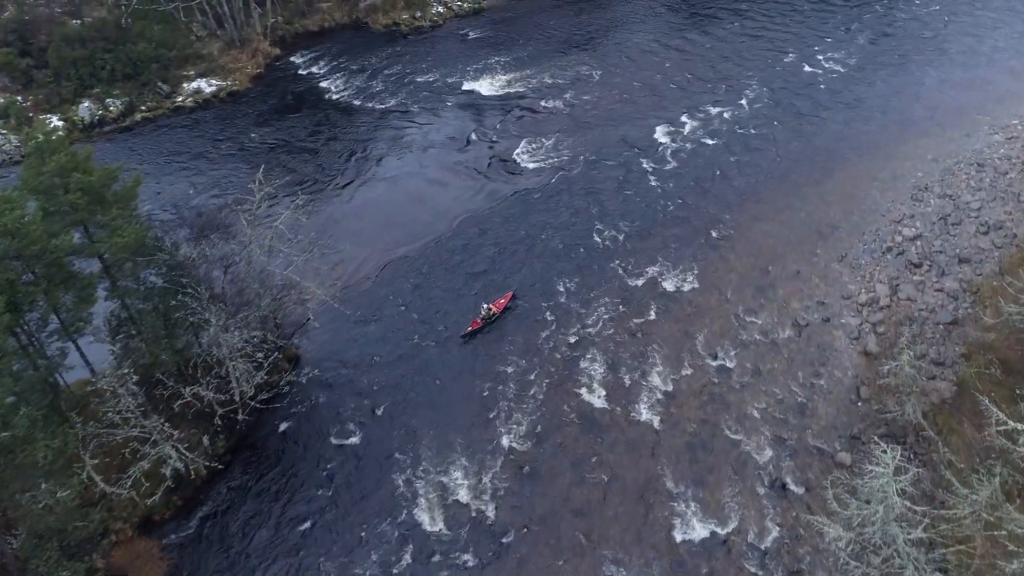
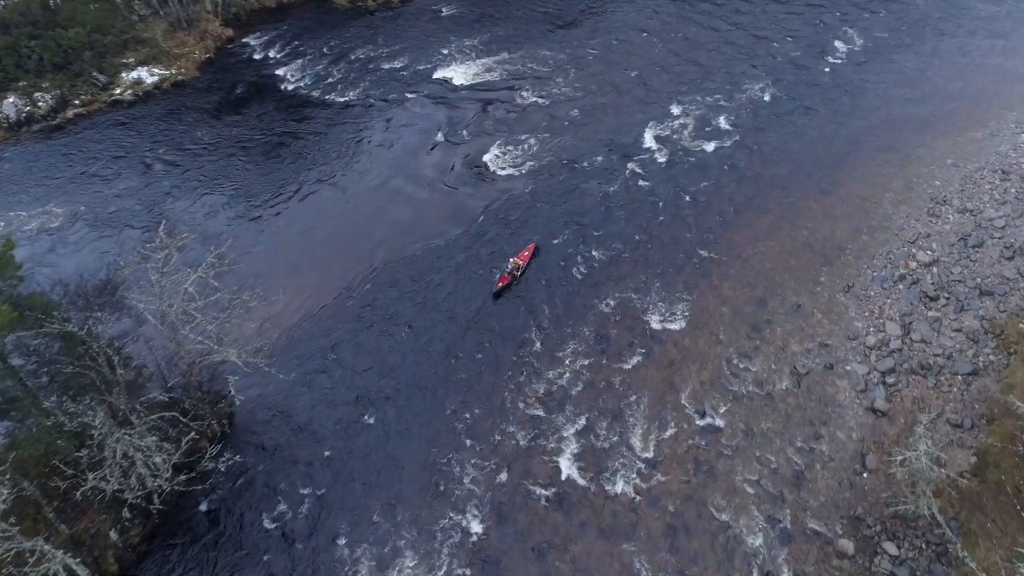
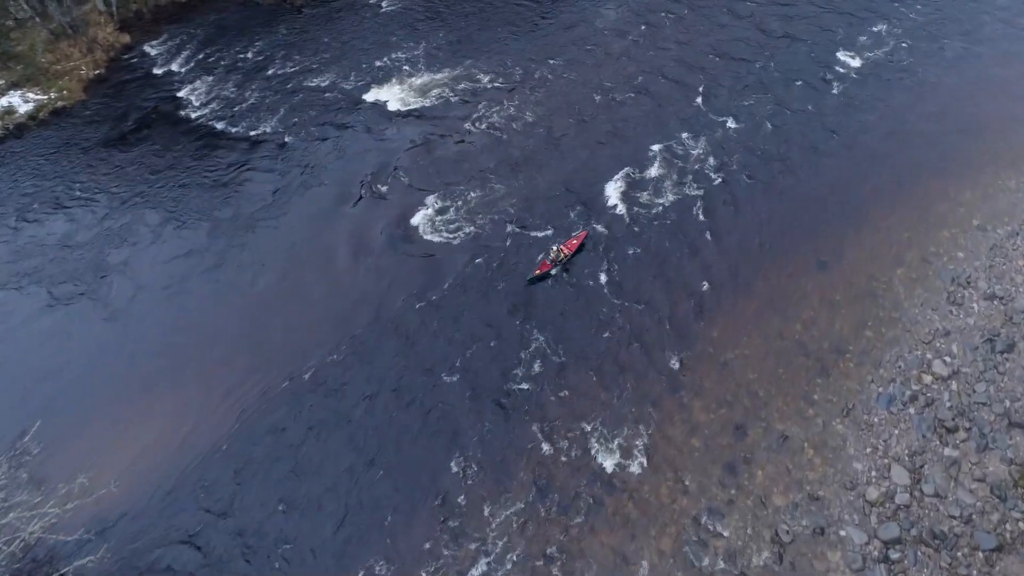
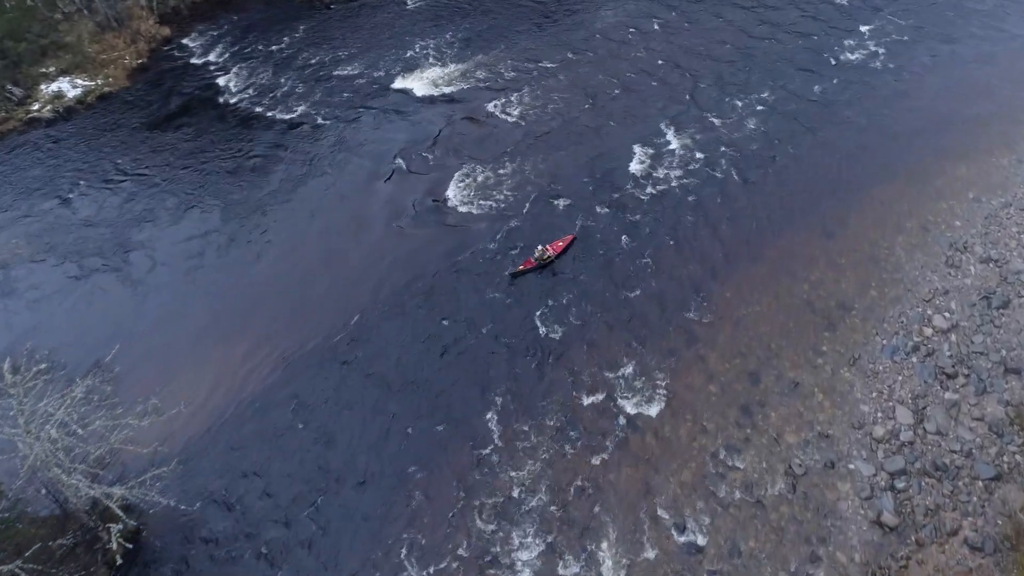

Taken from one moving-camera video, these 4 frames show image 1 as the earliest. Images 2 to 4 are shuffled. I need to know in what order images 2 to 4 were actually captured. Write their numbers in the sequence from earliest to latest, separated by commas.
2, 4, 3
